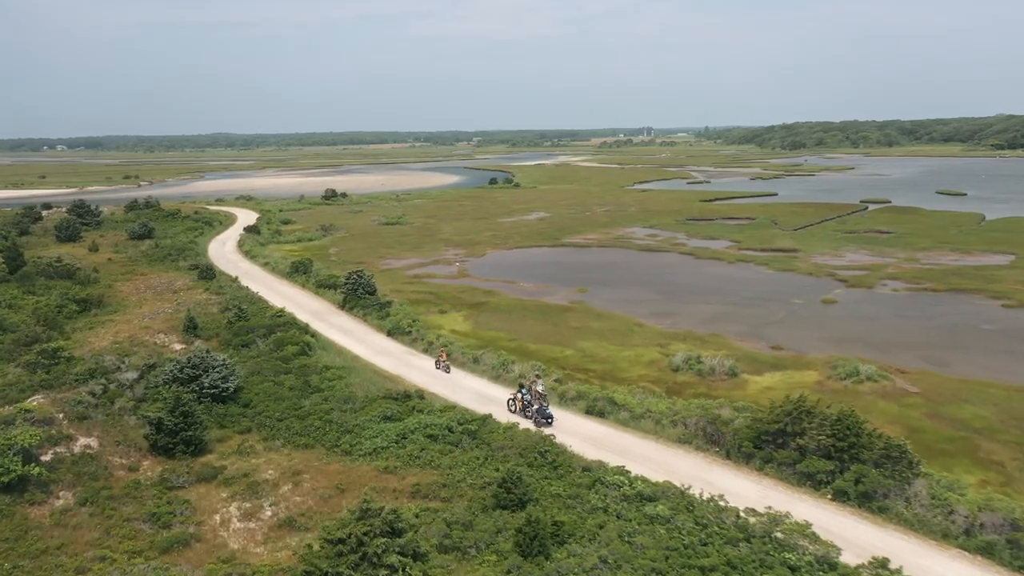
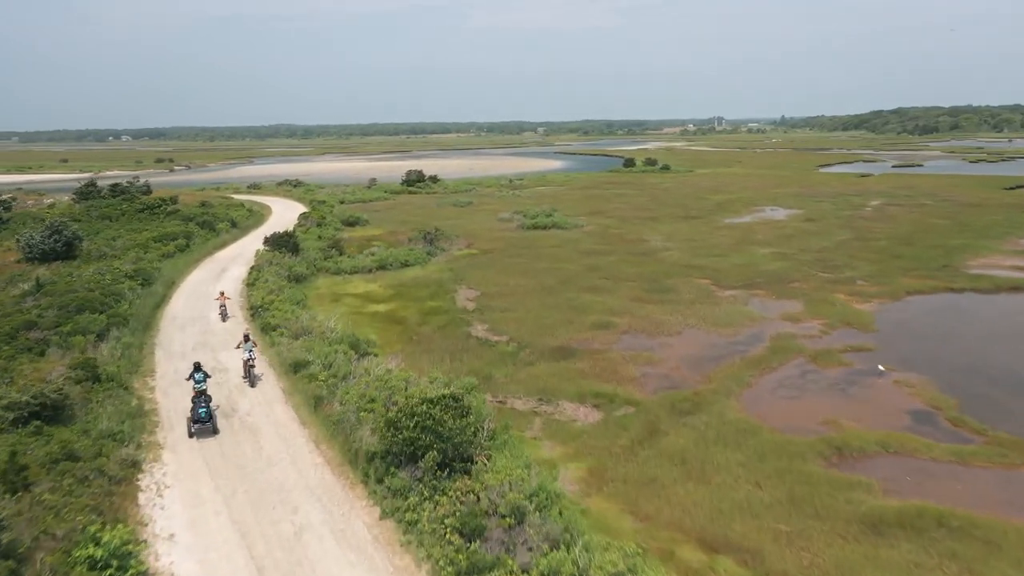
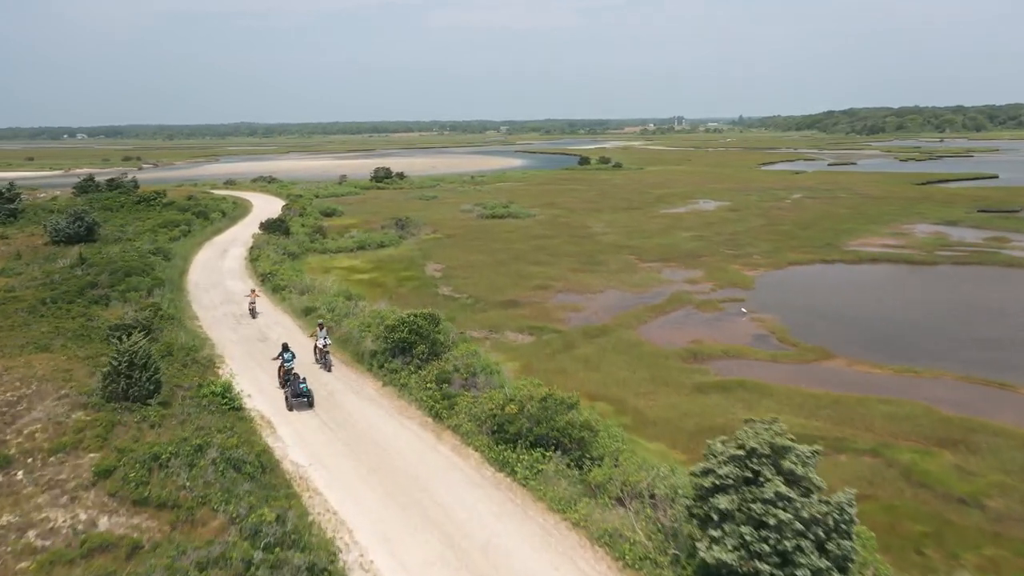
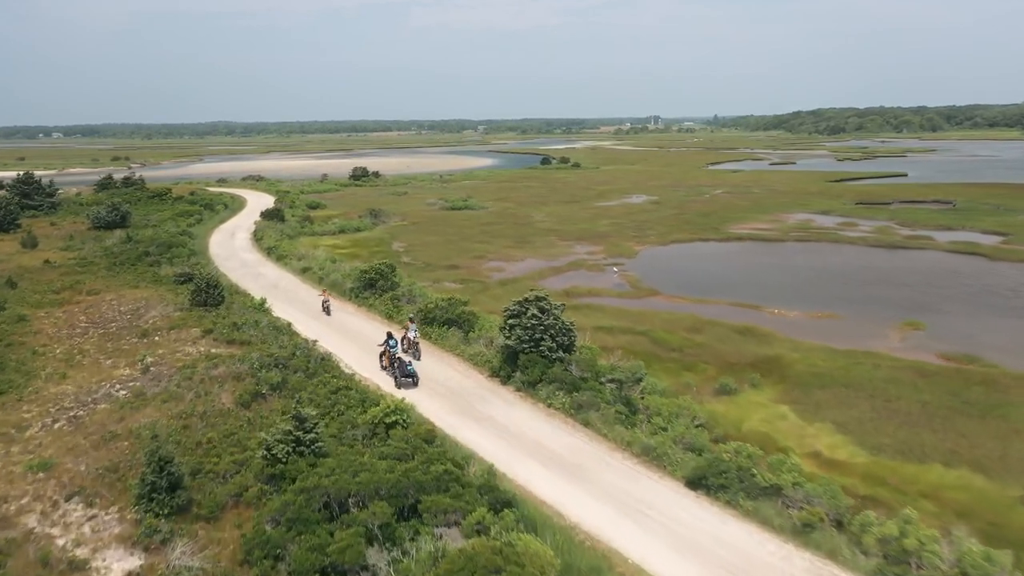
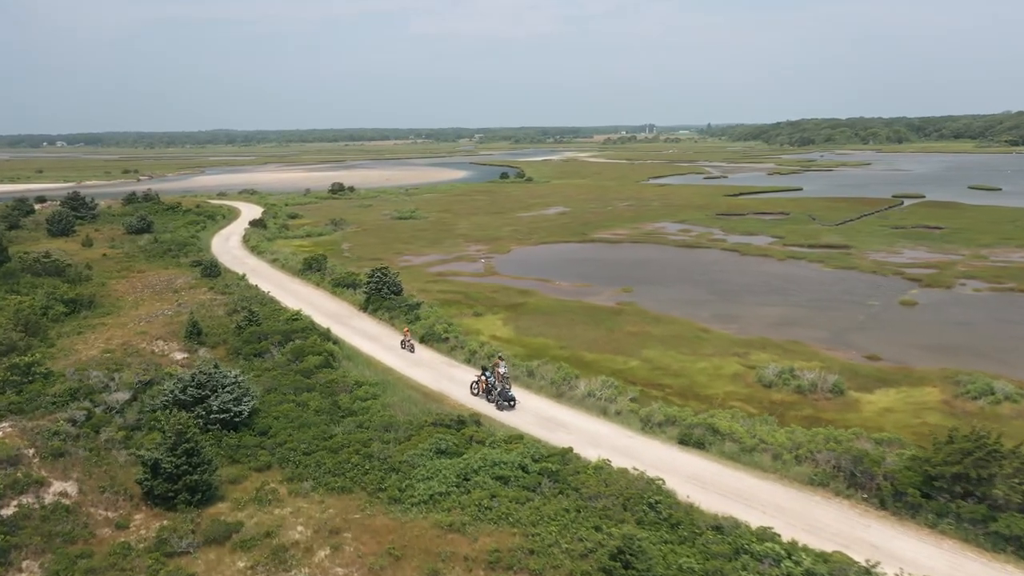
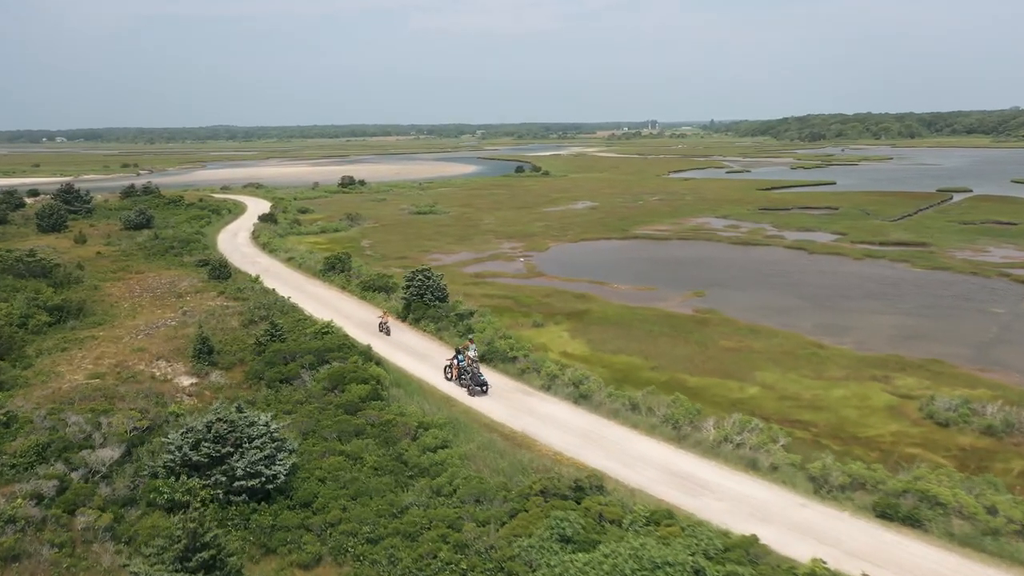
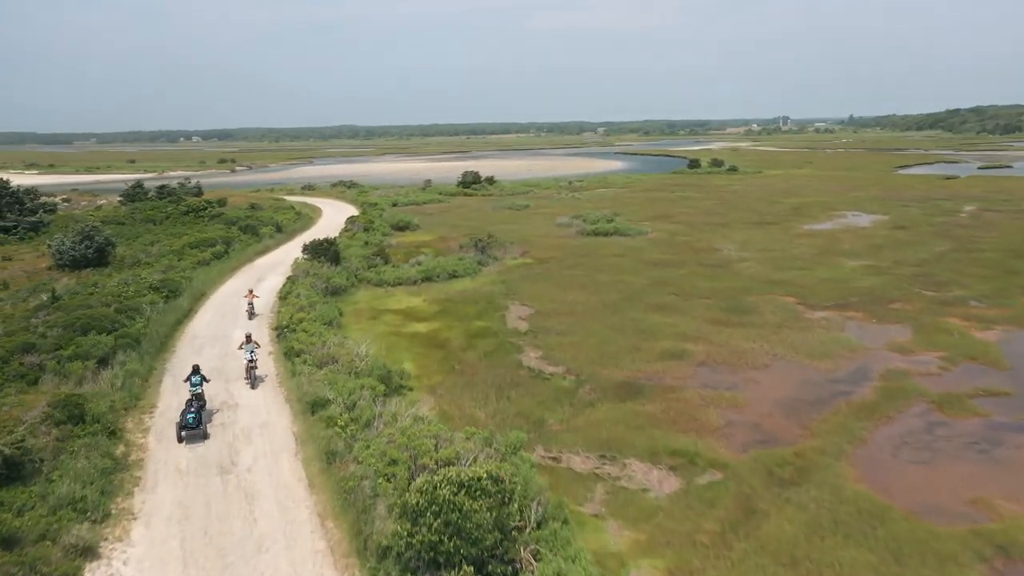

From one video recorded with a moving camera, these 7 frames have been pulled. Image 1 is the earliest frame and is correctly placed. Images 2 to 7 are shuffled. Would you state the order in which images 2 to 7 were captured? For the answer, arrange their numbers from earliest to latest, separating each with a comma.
5, 6, 4, 3, 2, 7
